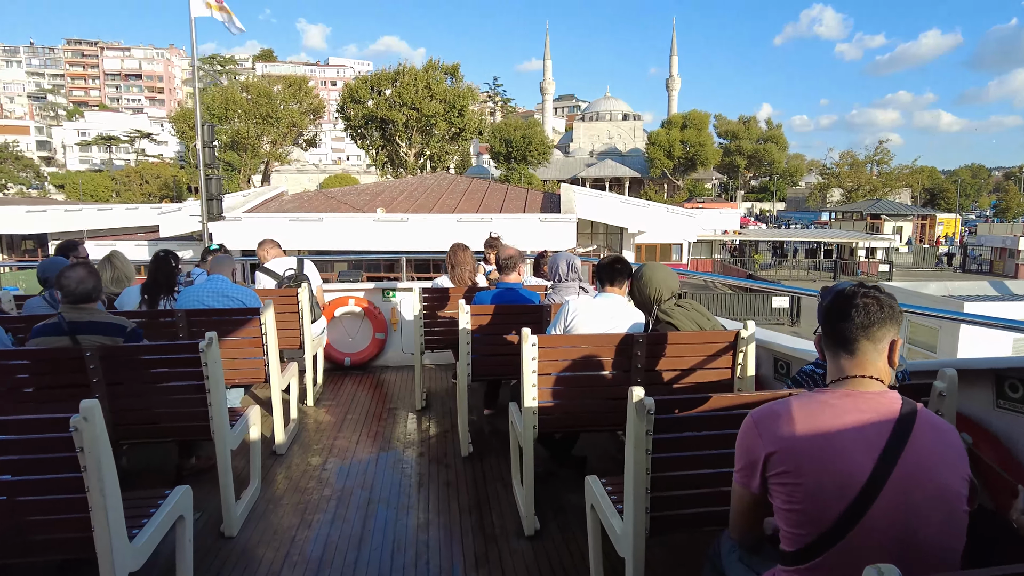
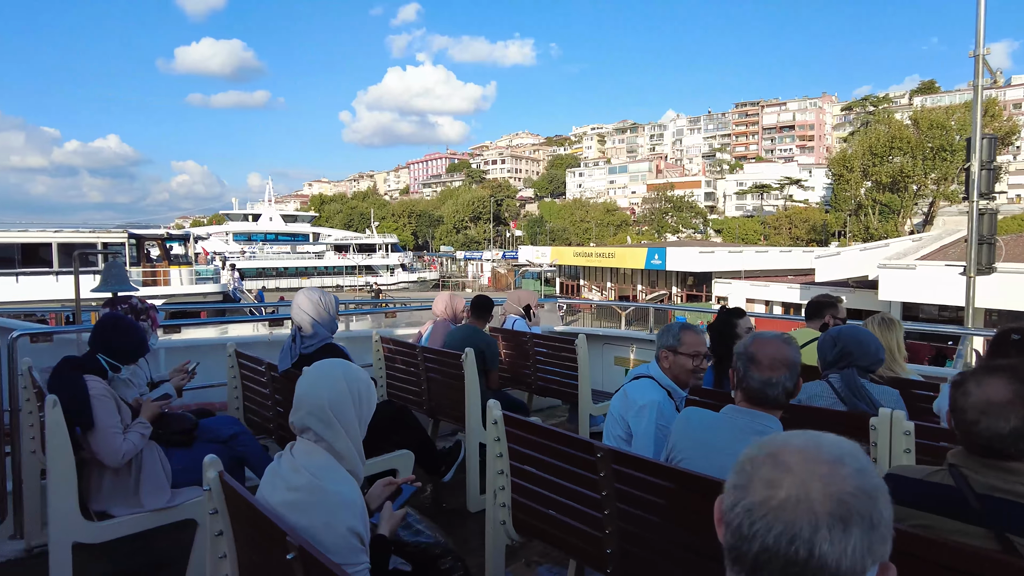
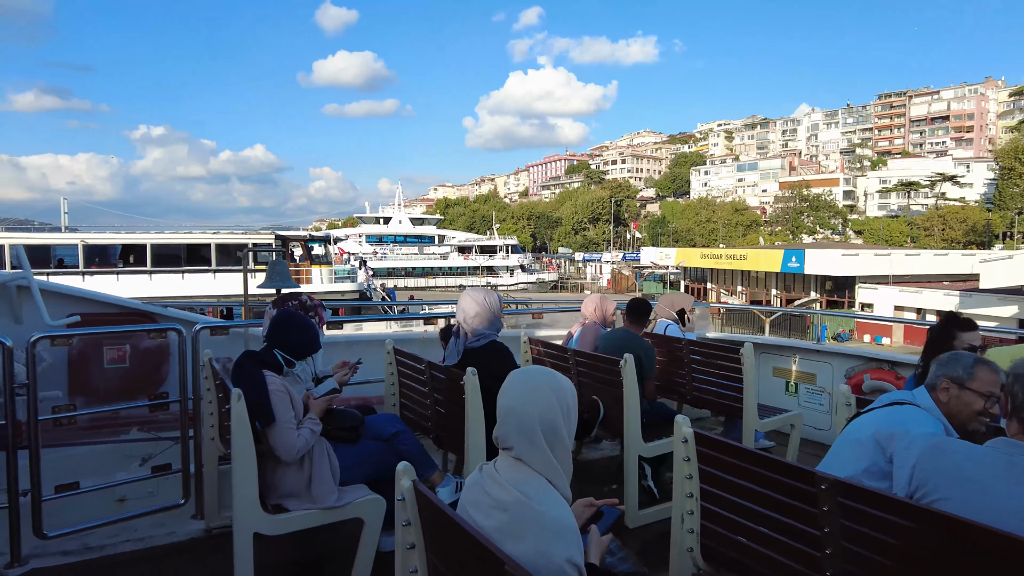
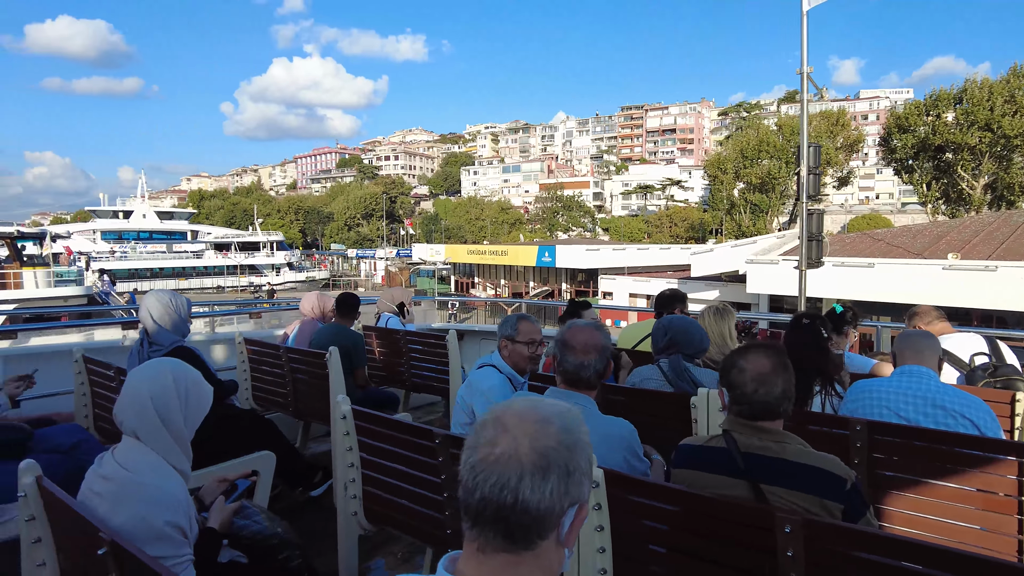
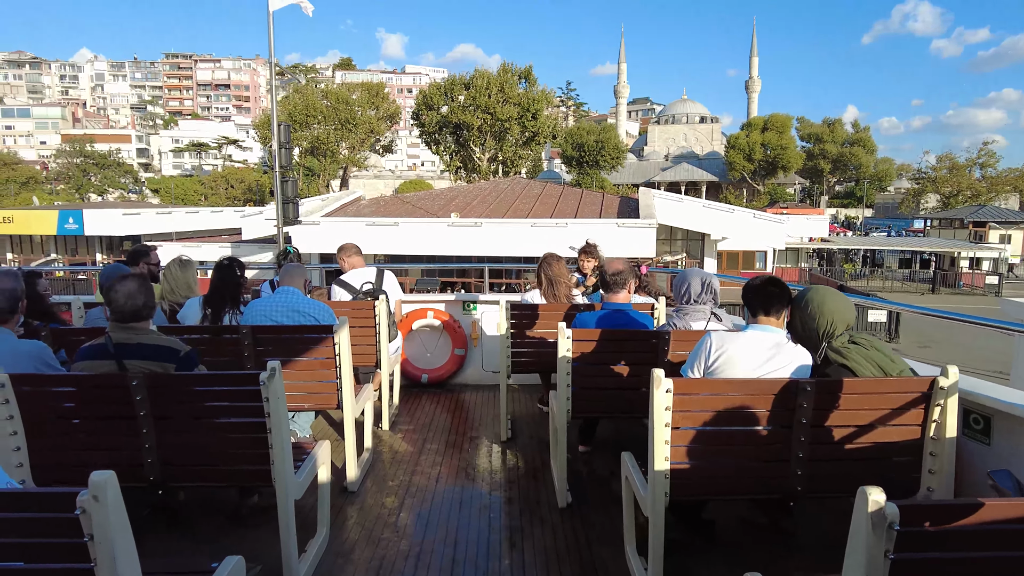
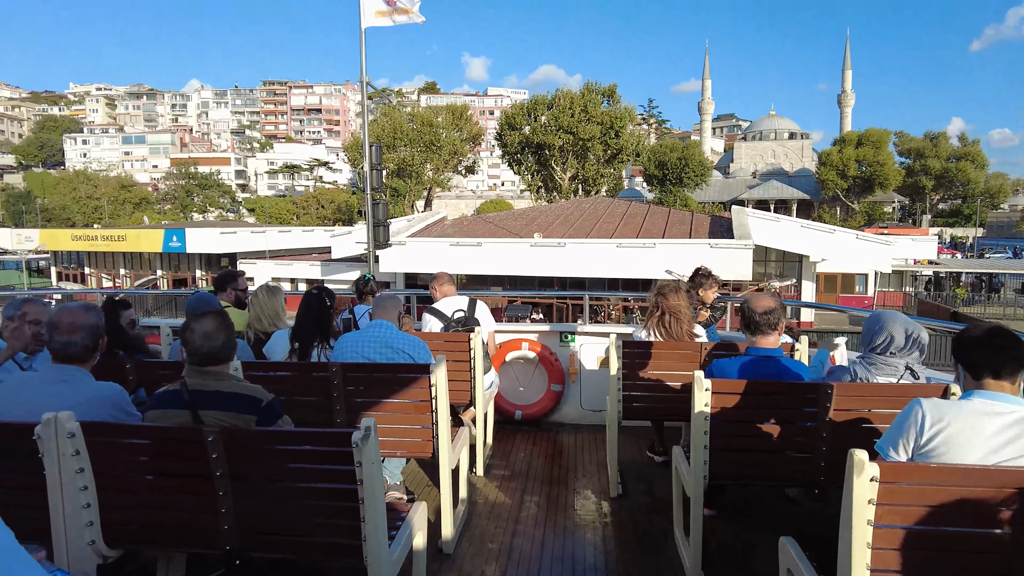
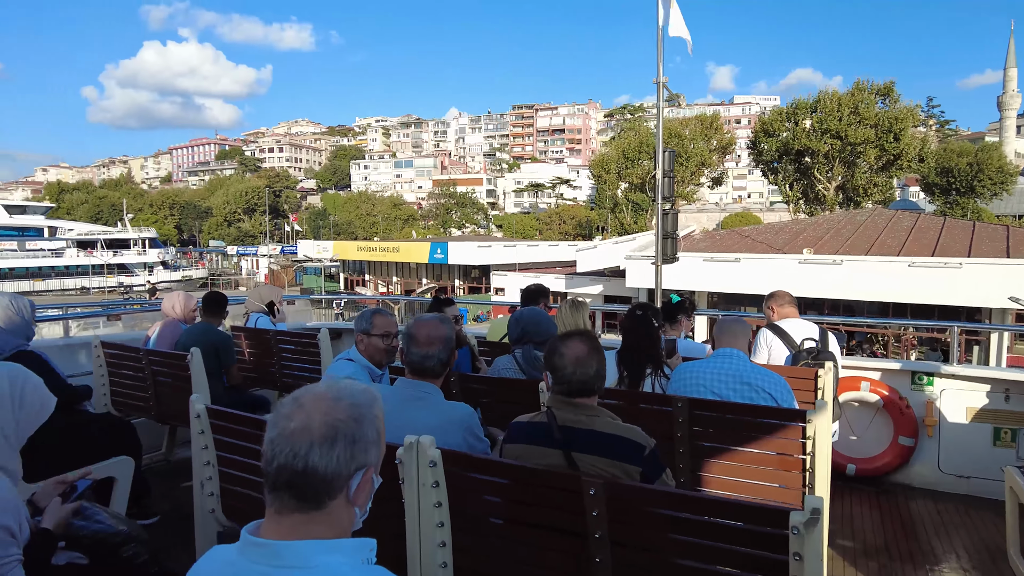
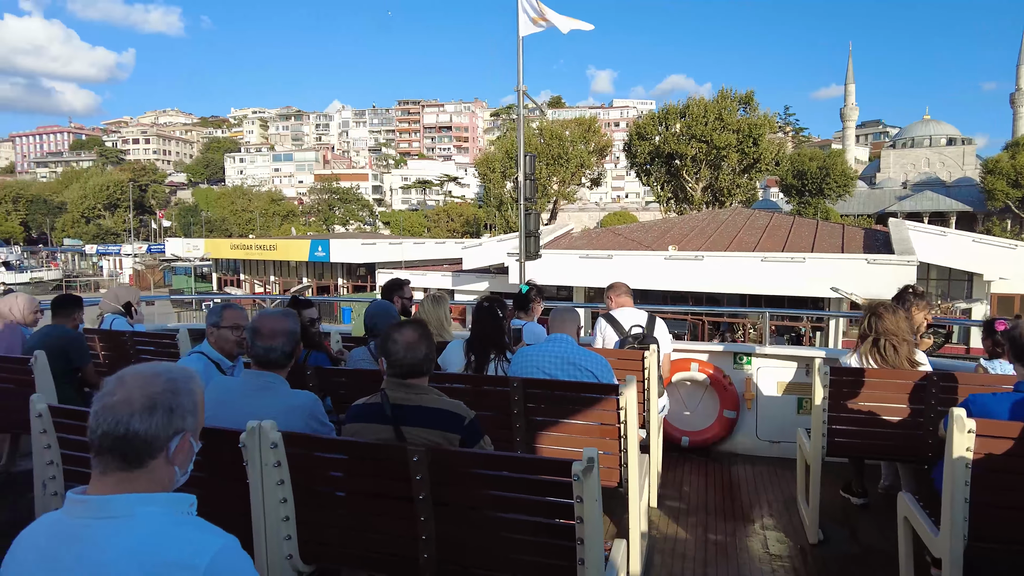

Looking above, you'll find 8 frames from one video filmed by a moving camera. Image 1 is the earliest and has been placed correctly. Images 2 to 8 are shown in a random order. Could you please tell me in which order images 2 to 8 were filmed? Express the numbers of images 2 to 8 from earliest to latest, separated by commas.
5, 6, 8, 7, 4, 2, 3
